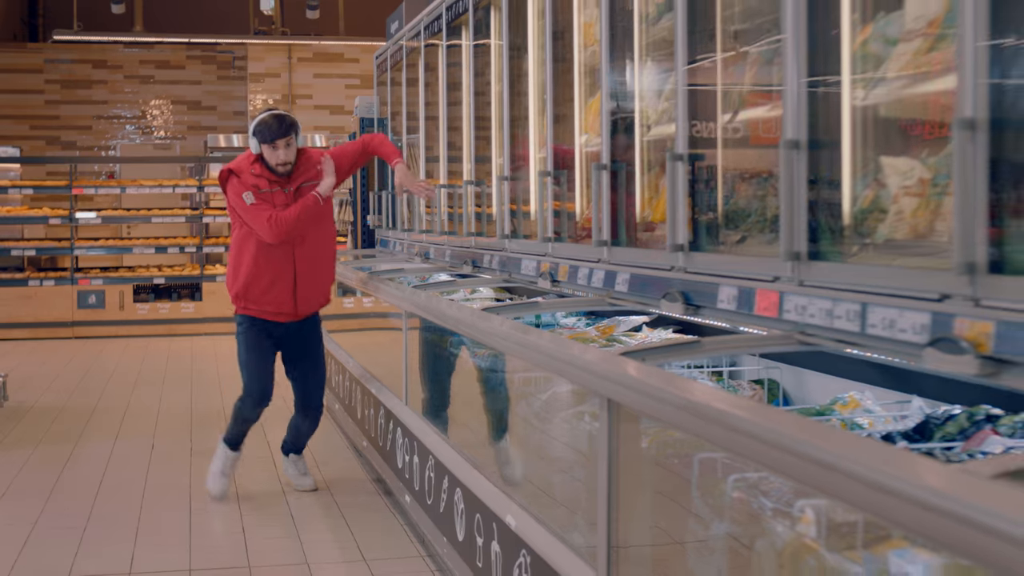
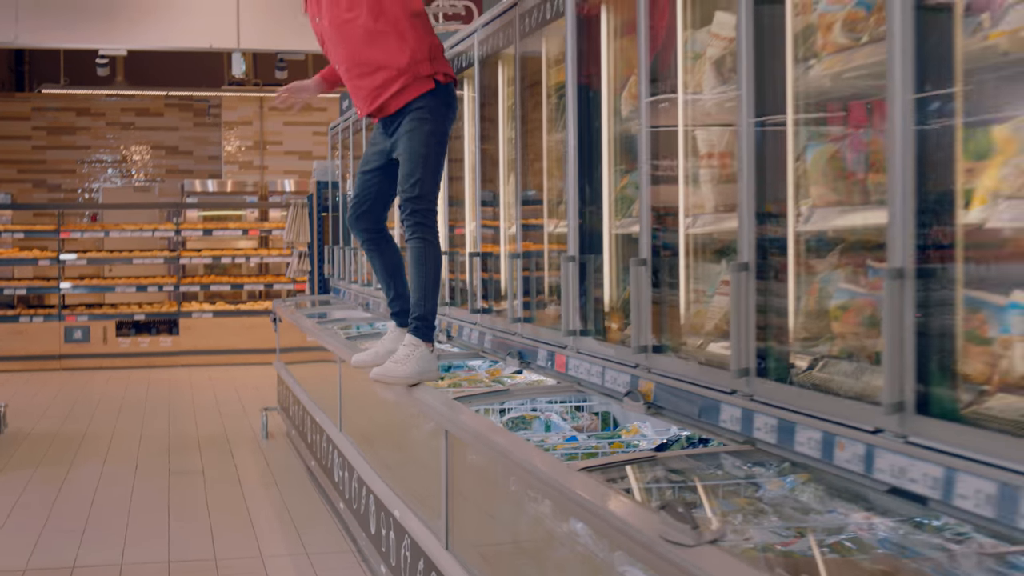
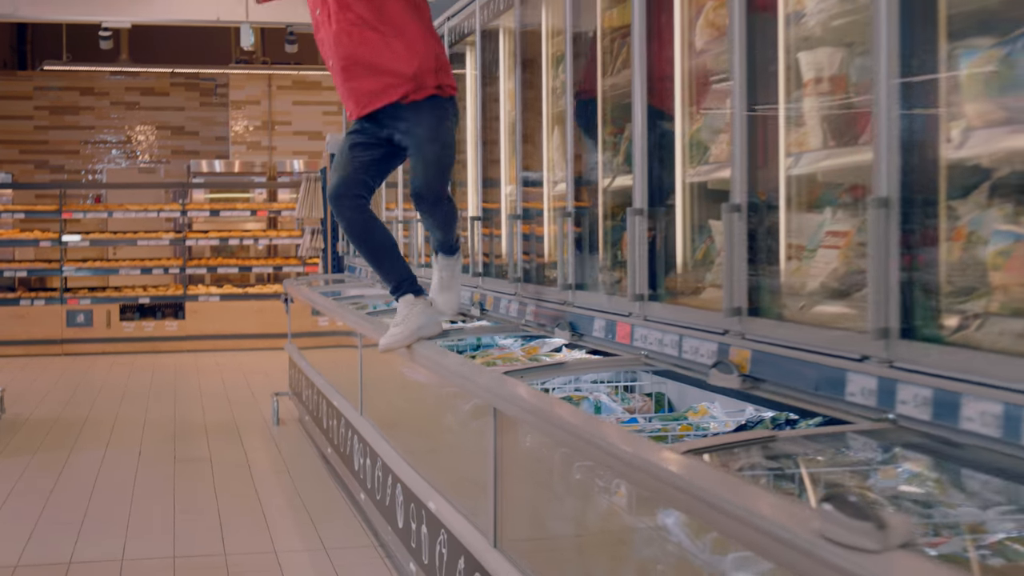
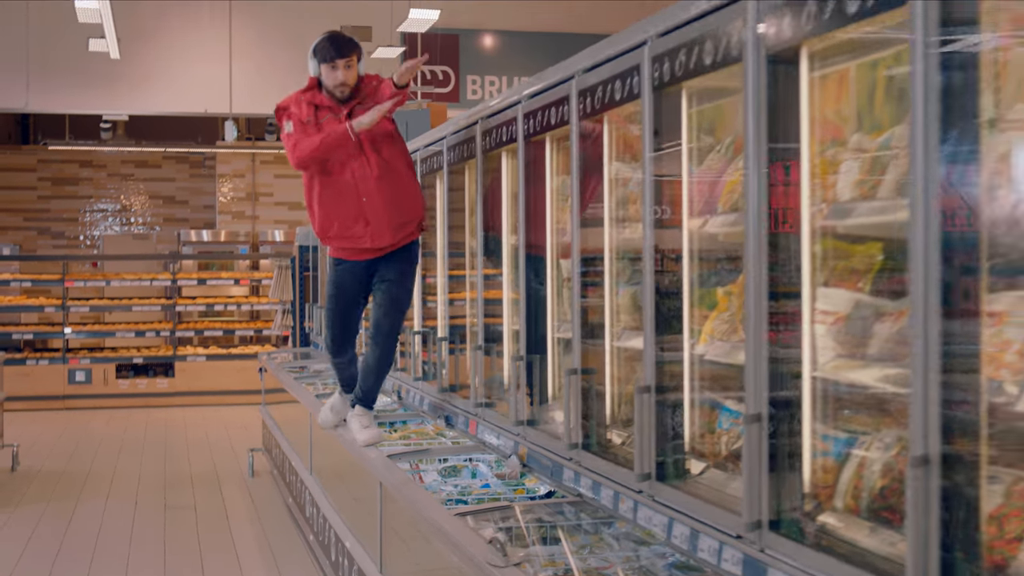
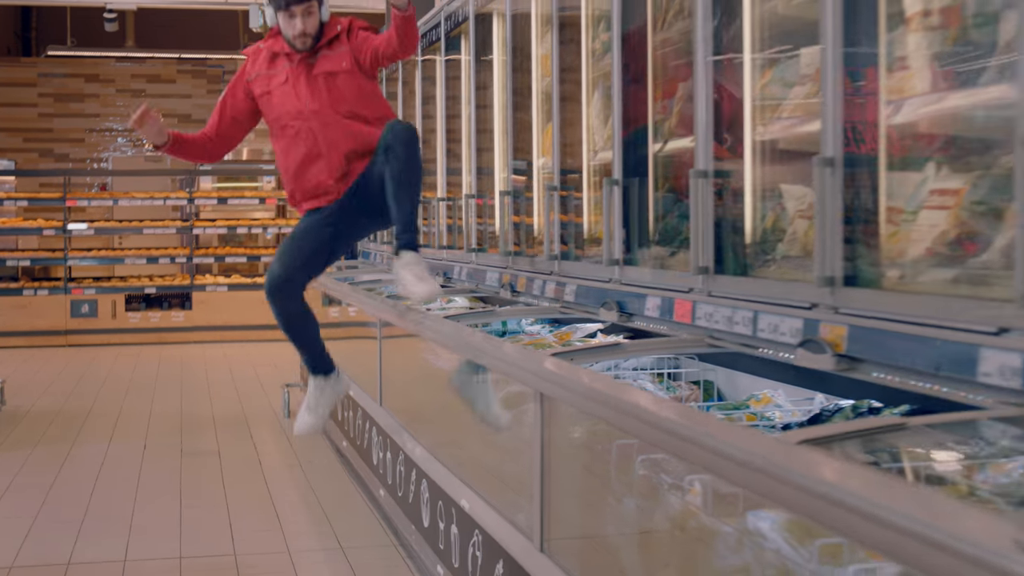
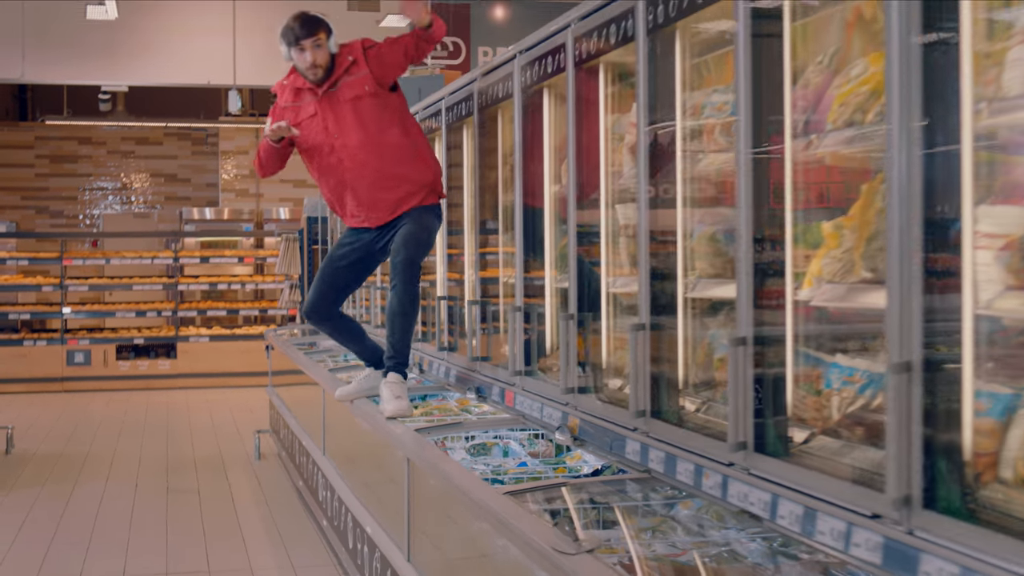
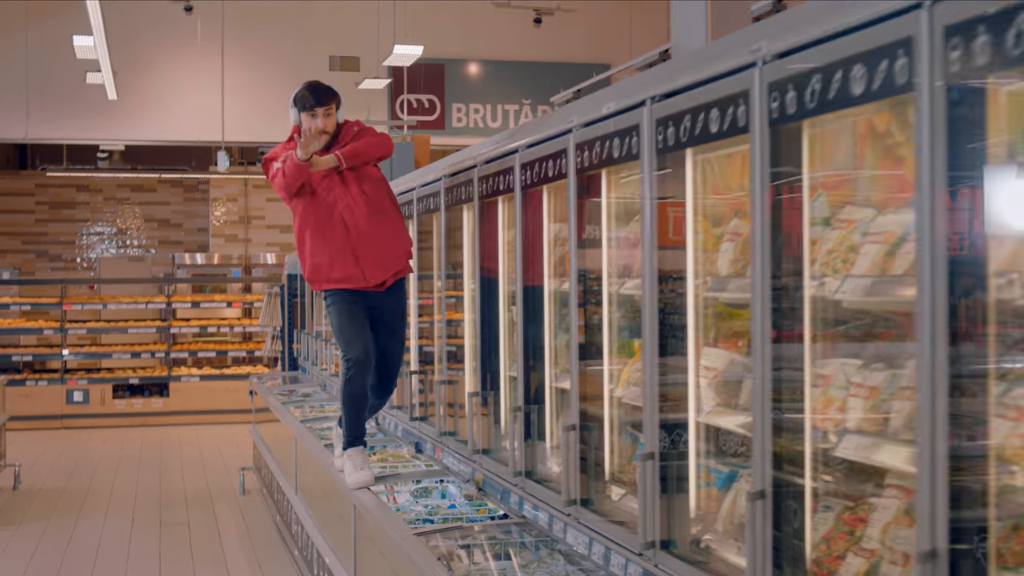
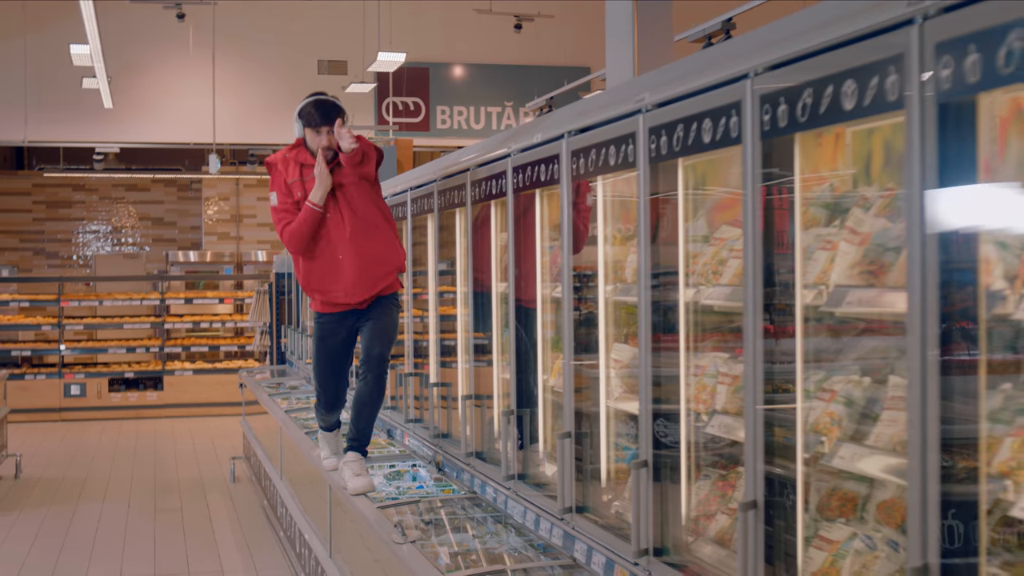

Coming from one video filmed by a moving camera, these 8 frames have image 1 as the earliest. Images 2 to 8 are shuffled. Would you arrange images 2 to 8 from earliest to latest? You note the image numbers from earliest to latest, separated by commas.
5, 3, 2, 6, 4, 7, 8
